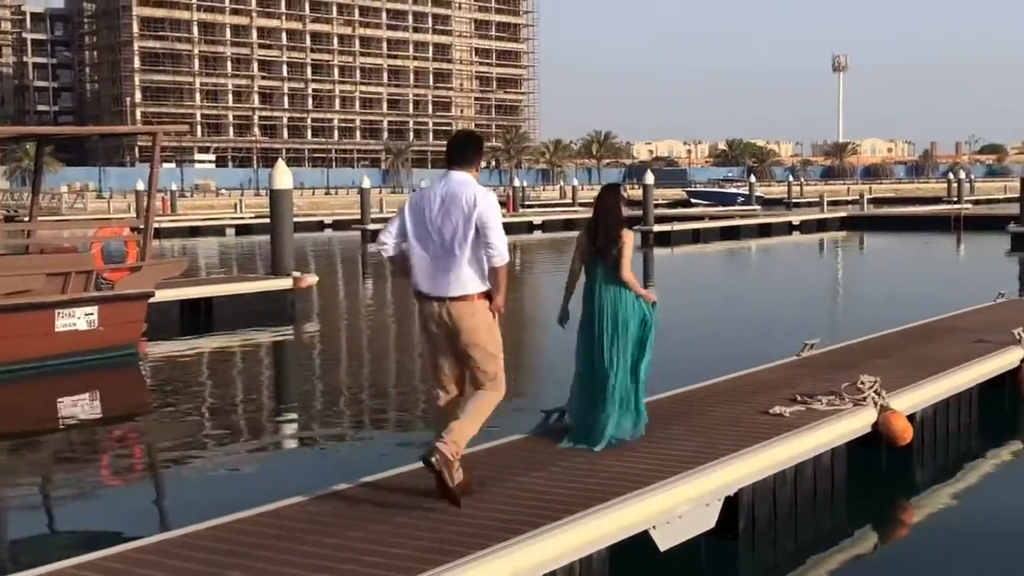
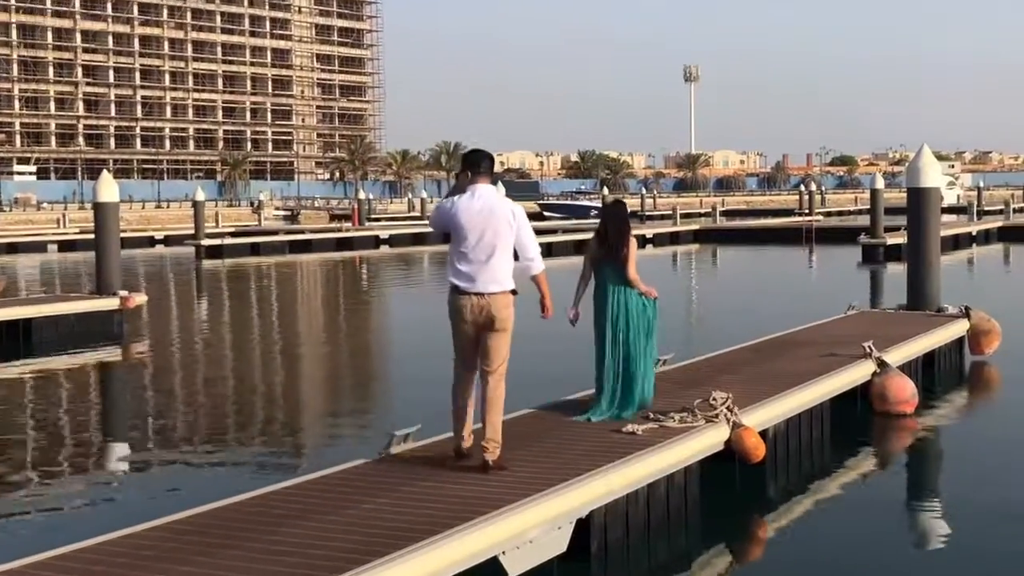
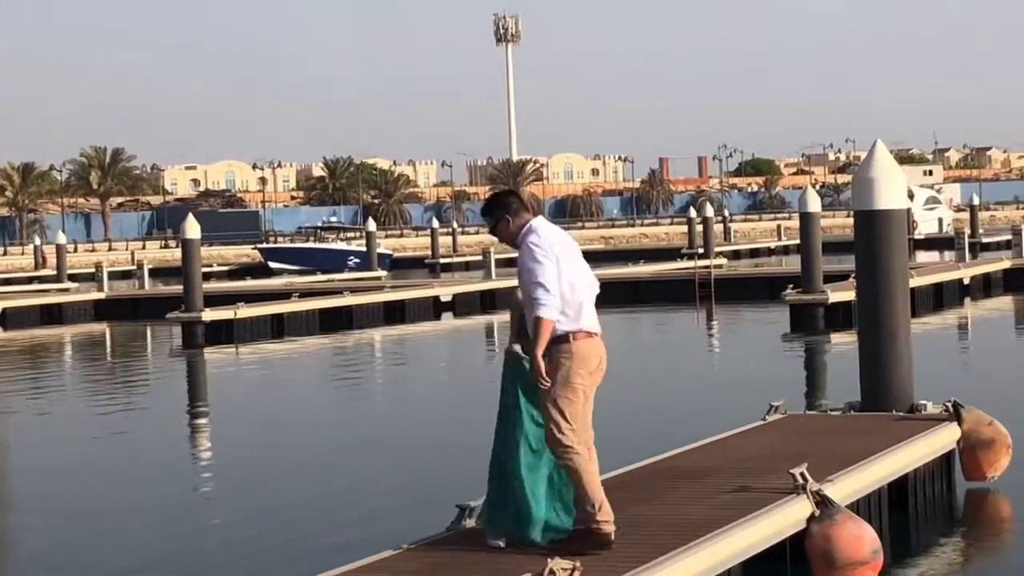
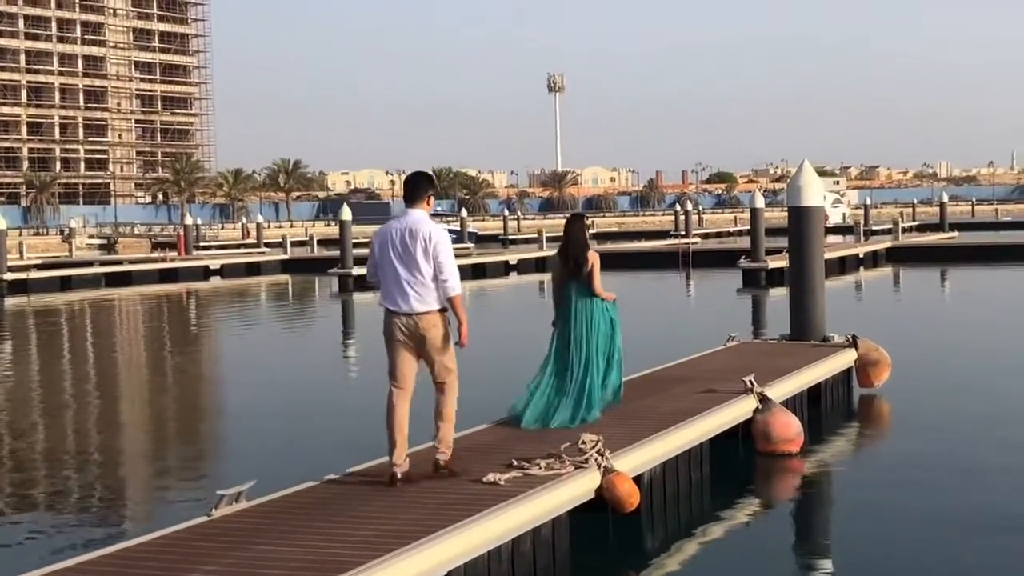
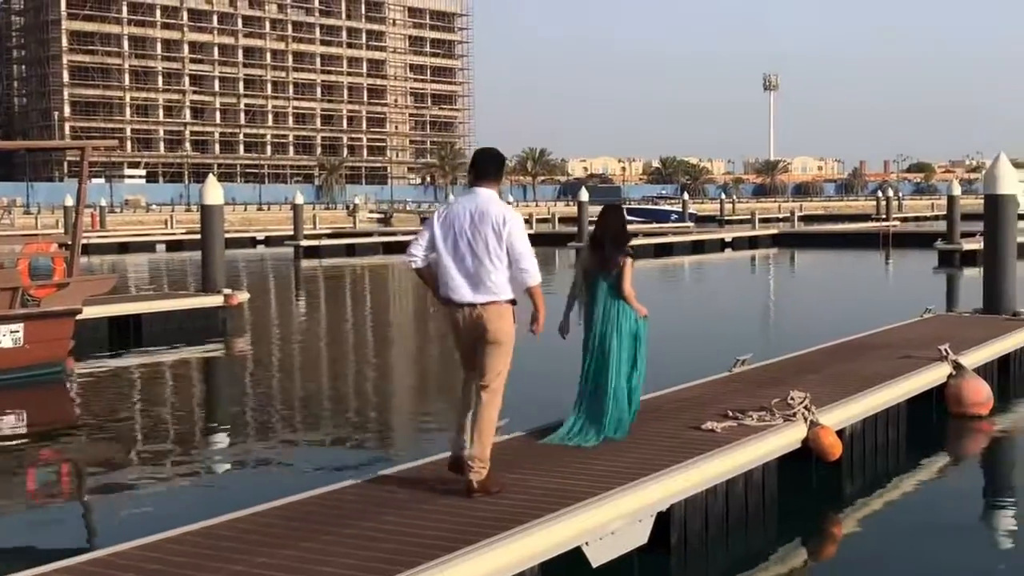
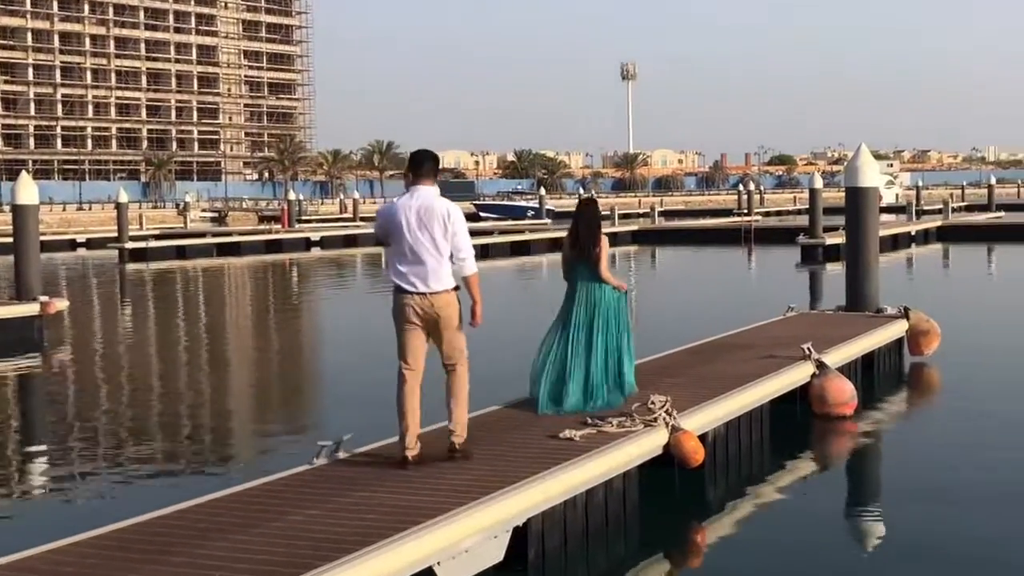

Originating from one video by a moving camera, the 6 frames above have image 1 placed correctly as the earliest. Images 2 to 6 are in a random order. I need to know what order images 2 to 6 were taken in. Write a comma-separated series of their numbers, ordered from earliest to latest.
5, 2, 6, 4, 3
